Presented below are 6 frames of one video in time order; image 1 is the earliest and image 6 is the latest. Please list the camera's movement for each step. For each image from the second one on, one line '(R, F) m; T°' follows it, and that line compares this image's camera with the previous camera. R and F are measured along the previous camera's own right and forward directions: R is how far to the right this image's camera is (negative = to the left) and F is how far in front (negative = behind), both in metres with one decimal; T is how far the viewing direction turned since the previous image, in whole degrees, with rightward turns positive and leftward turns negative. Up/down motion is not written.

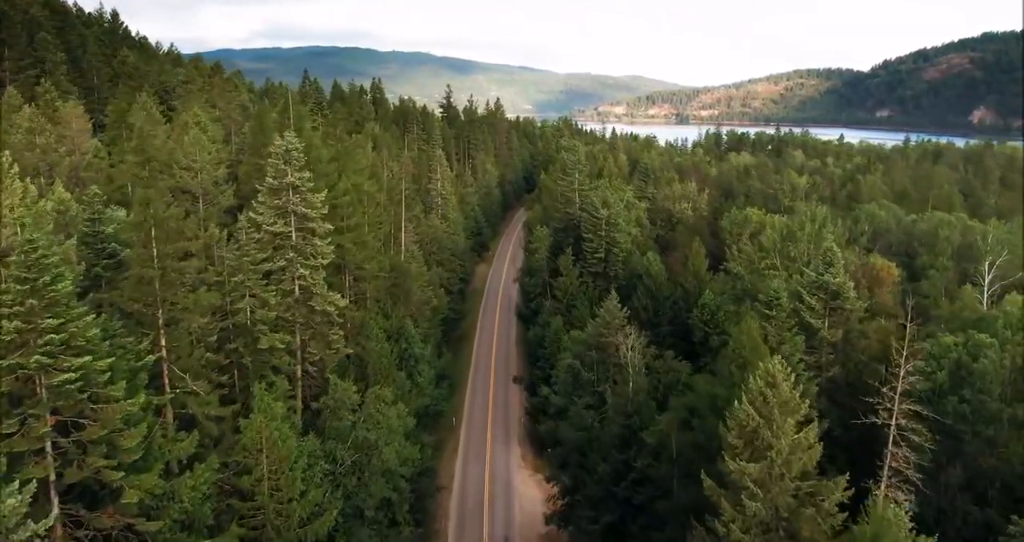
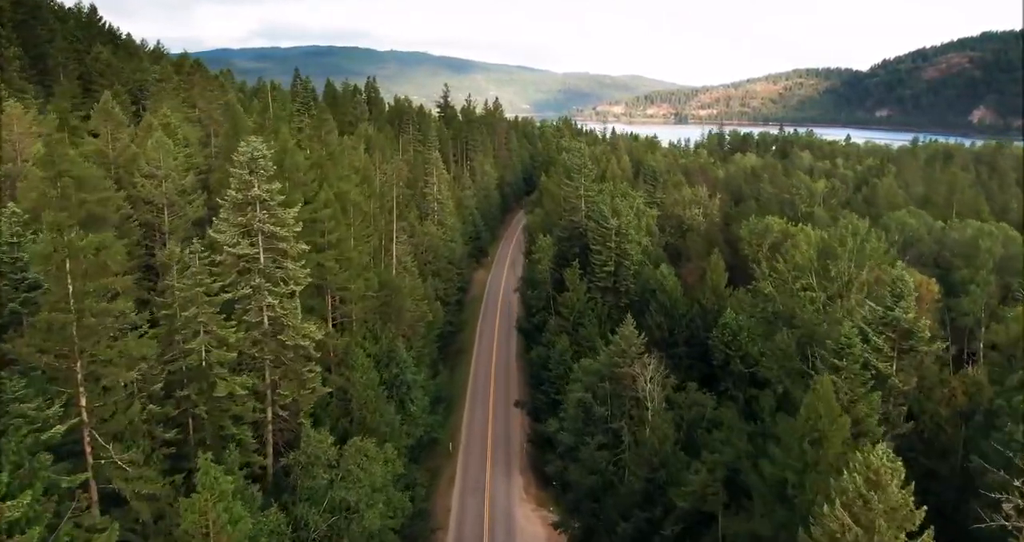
(-0.3, +4.9) m; 0°
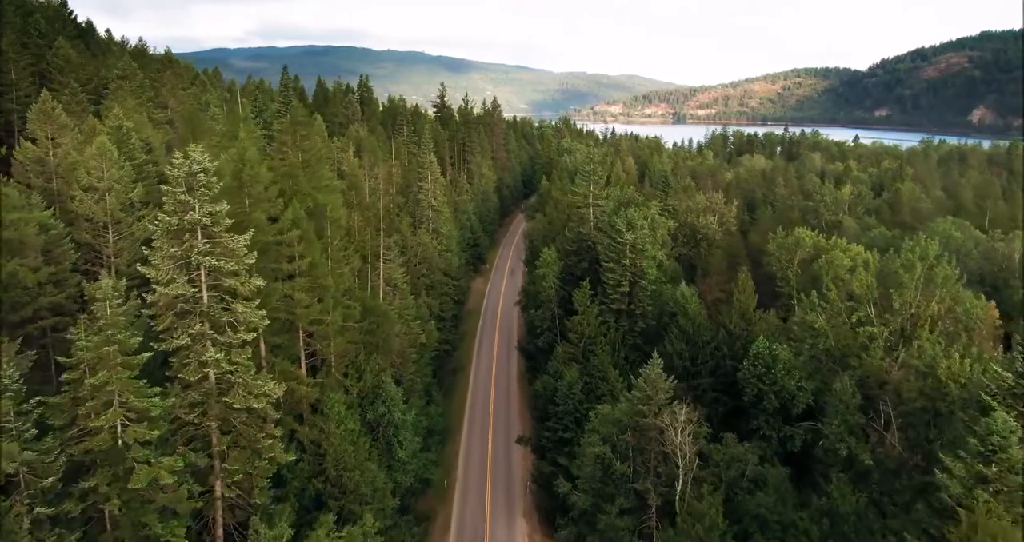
(-0.4, +5.9) m; 0°
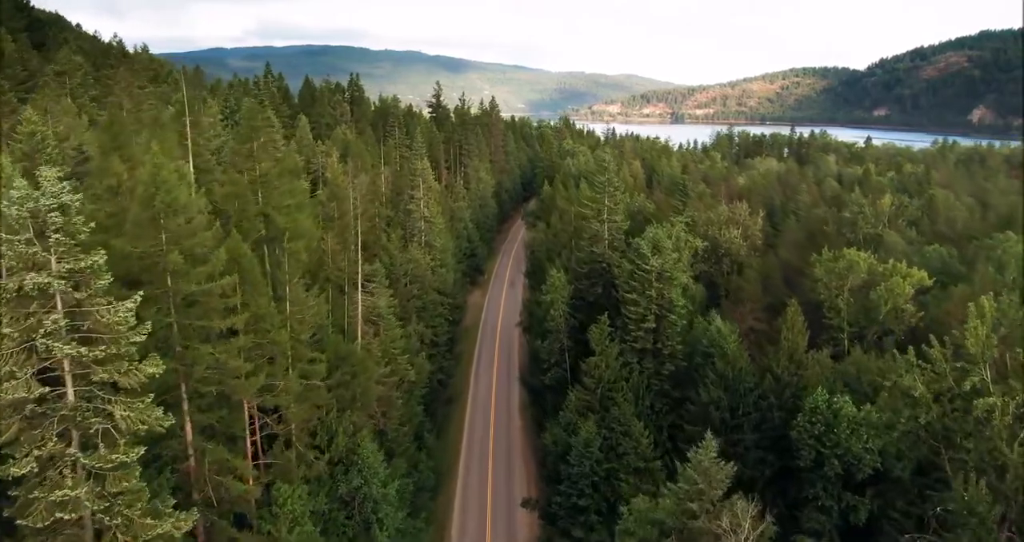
(-0.4, +7.7) m; 0°
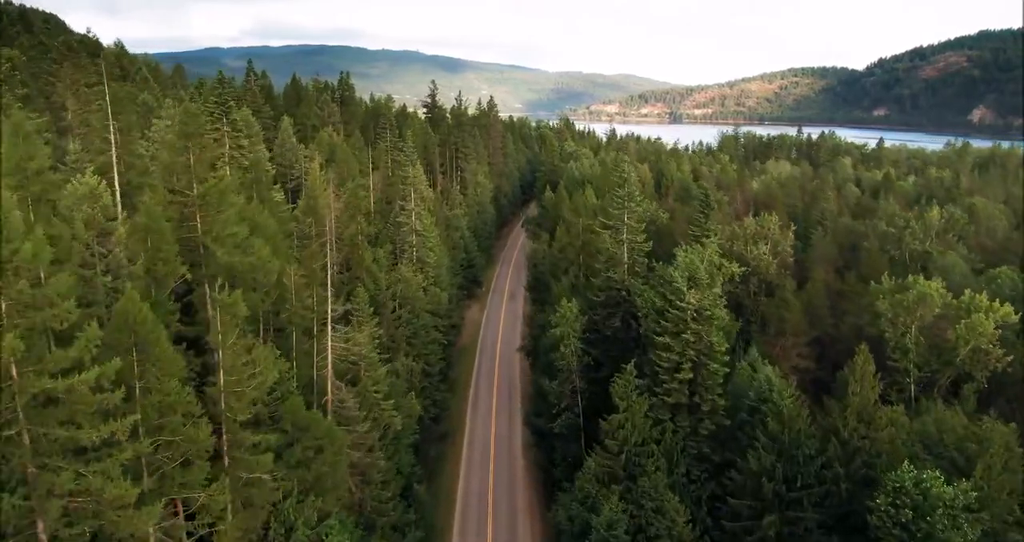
(-0.4, +7.3) m; 0°
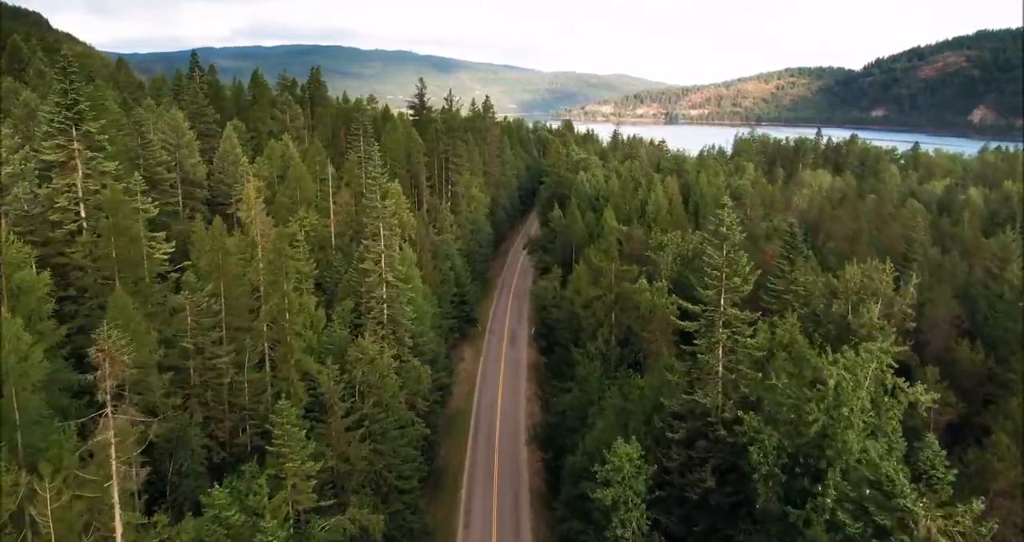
(-1.0, +17.7) m; +1°
